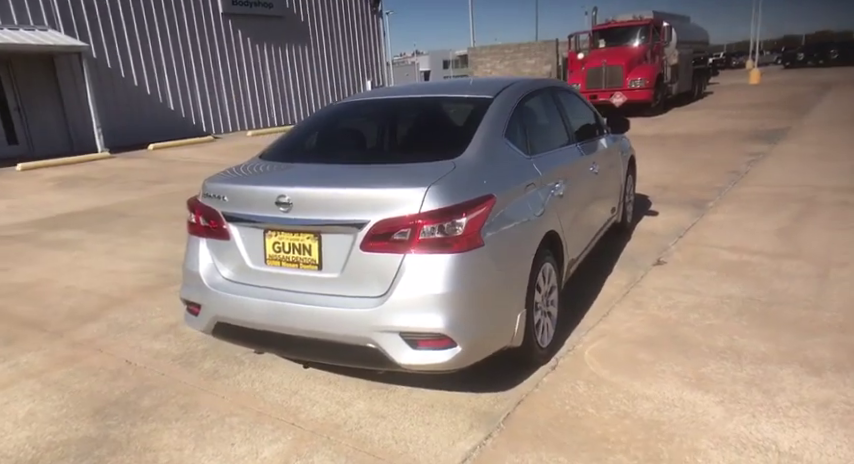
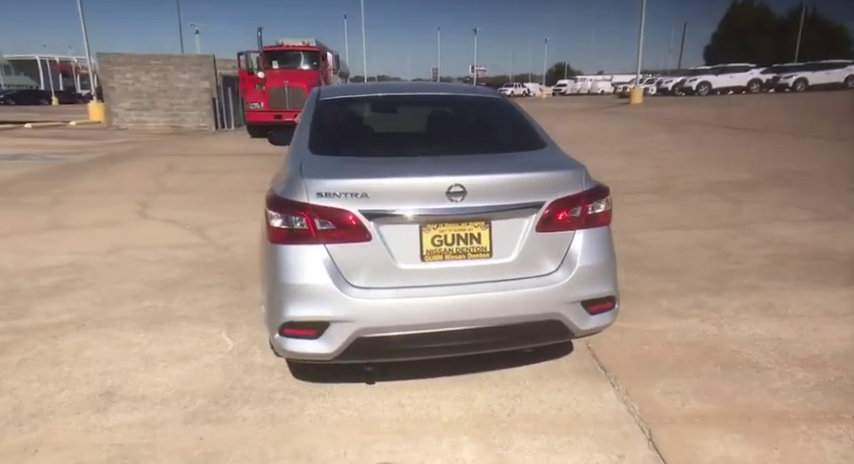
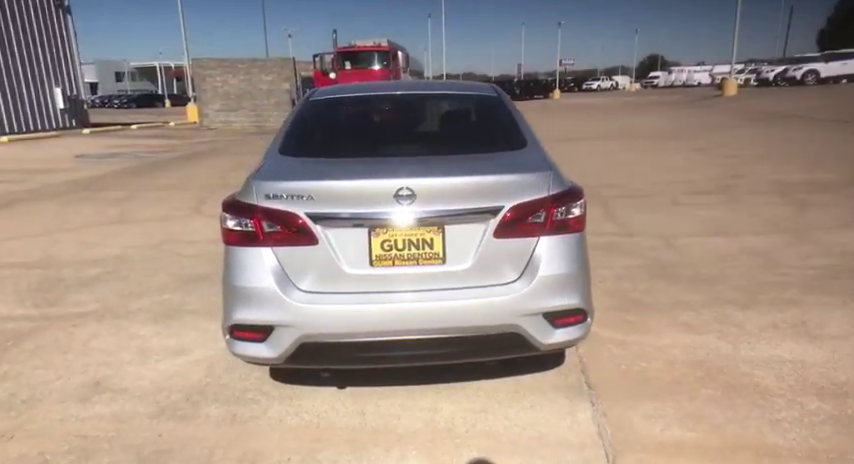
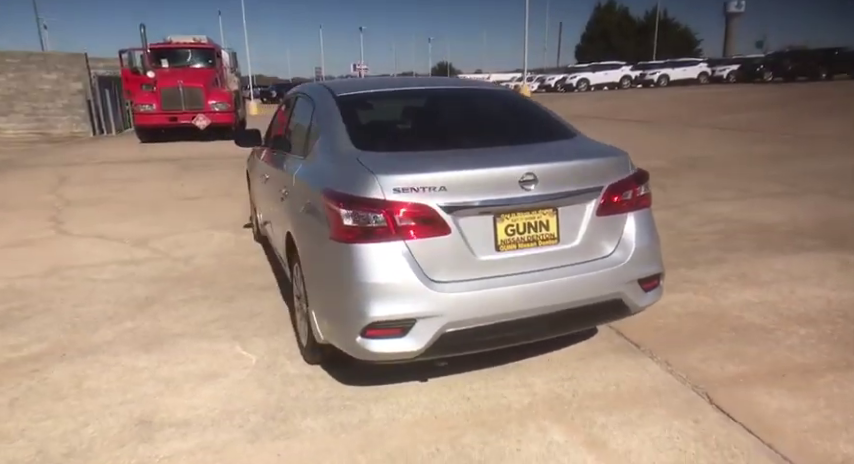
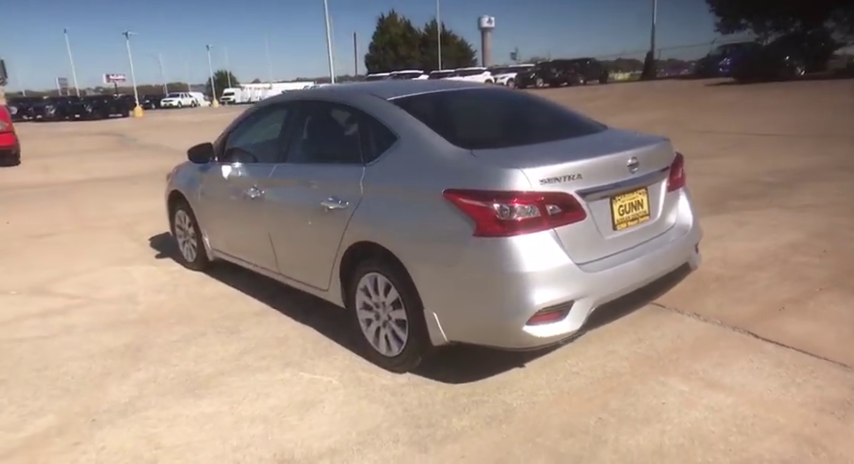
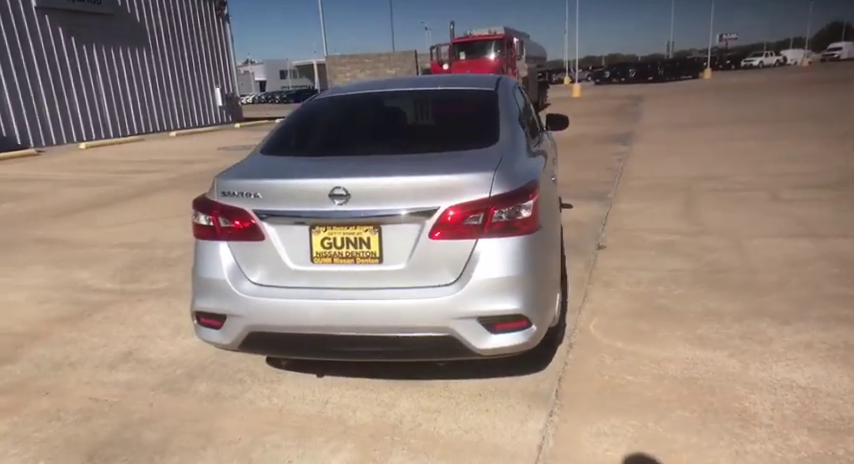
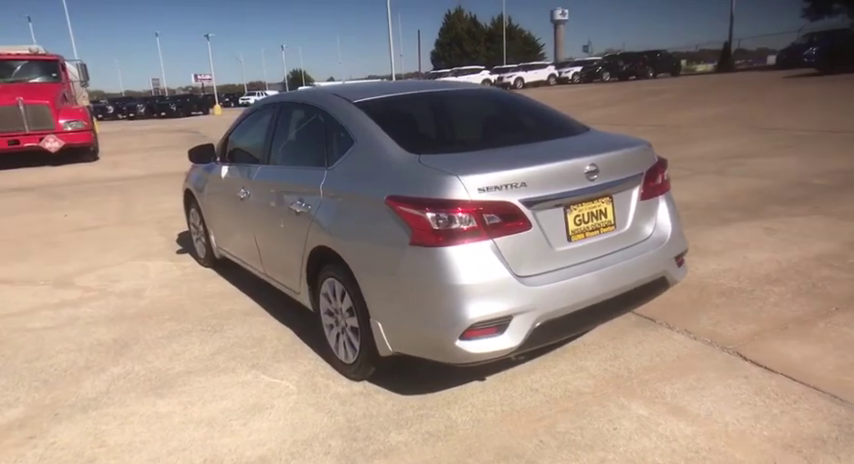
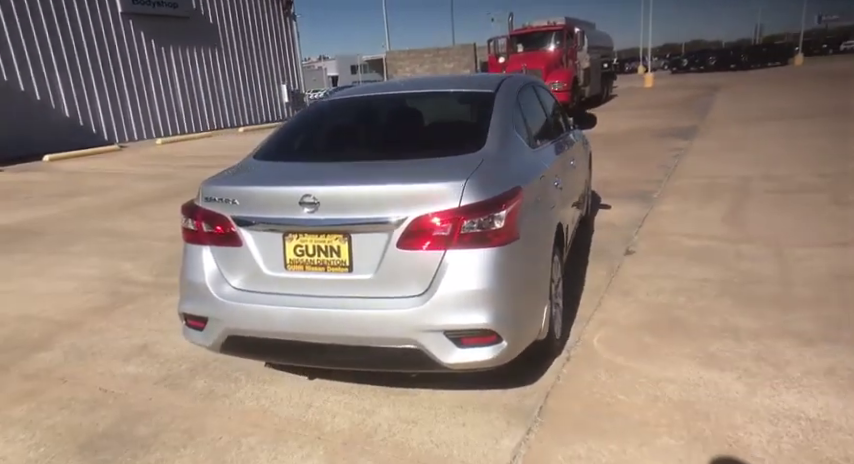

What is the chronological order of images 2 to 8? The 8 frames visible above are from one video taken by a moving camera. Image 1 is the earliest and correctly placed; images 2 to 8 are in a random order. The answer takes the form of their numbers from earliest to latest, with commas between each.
8, 6, 3, 2, 4, 7, 5
